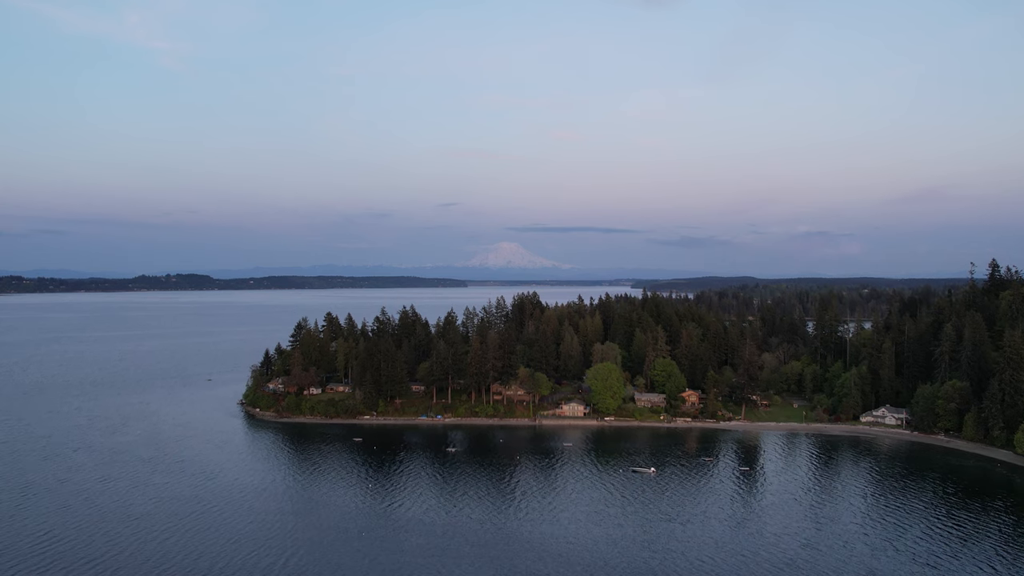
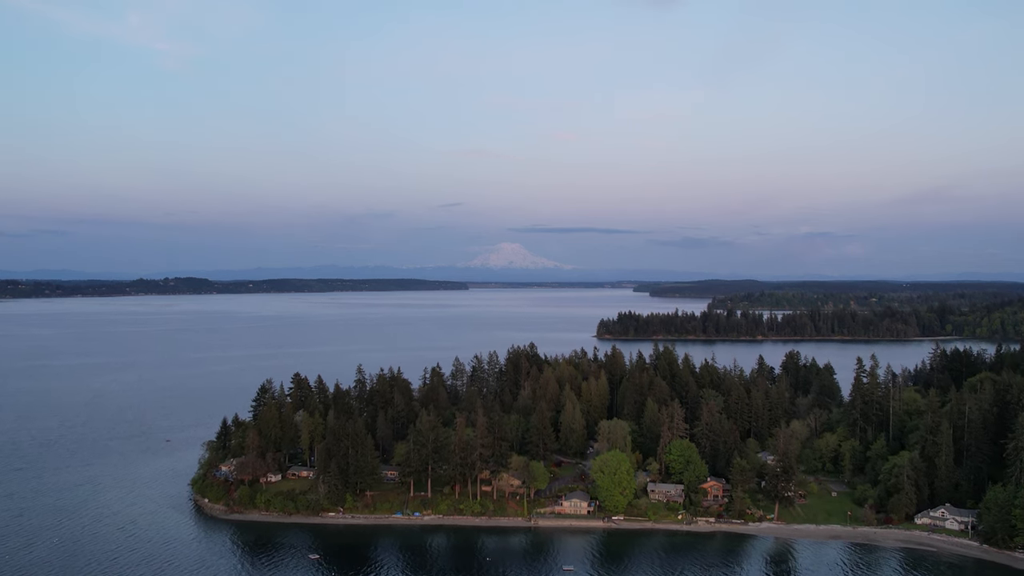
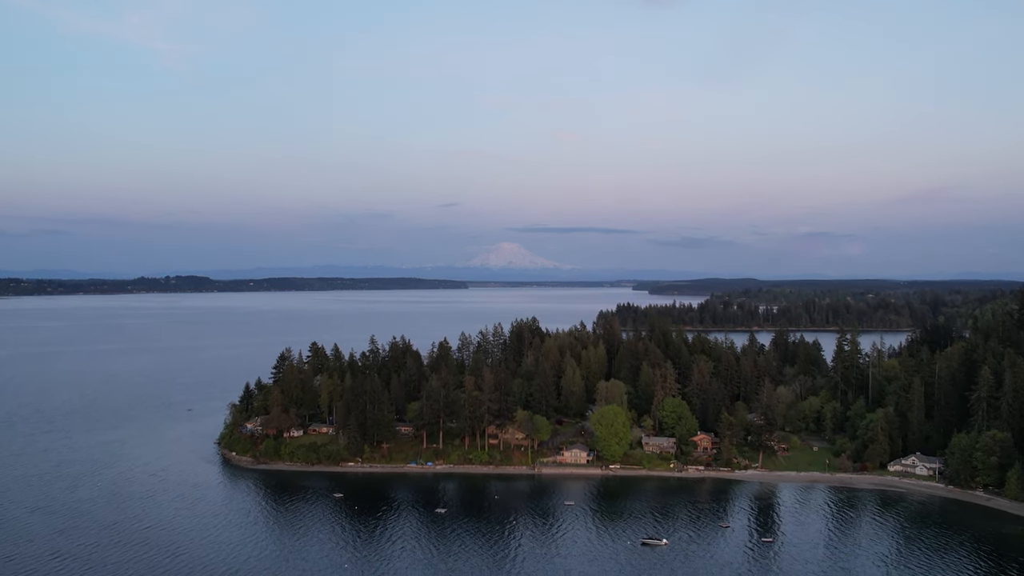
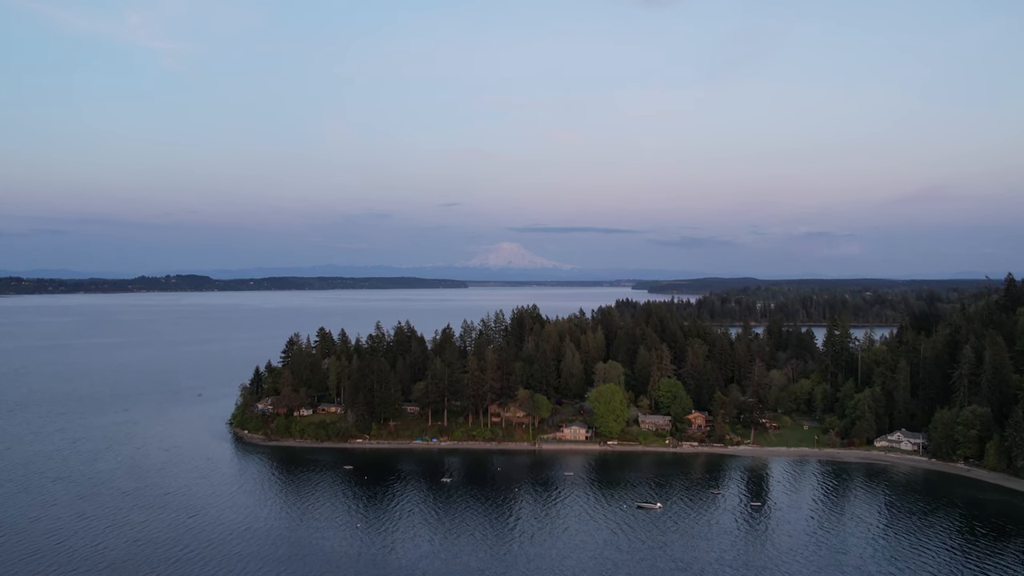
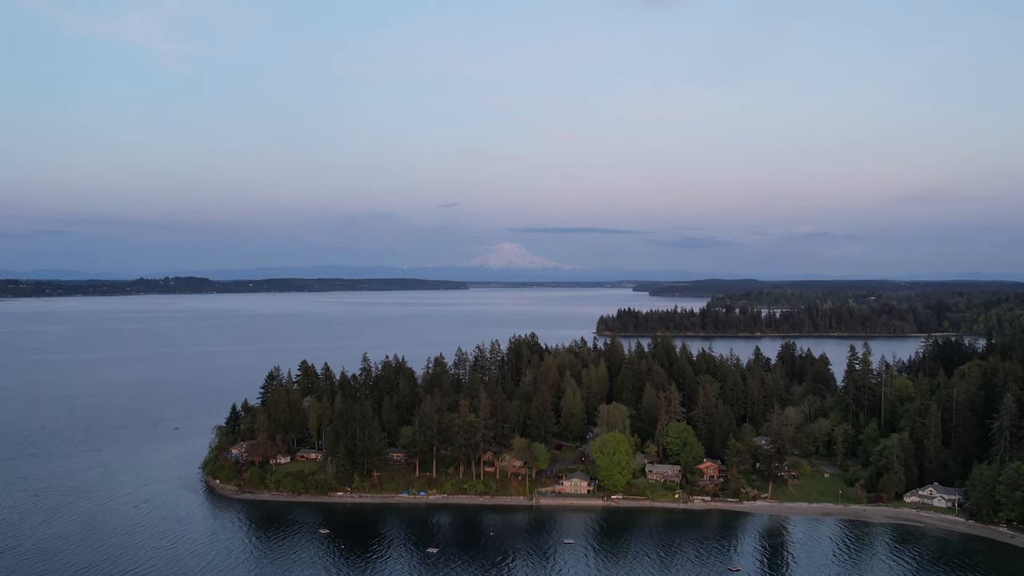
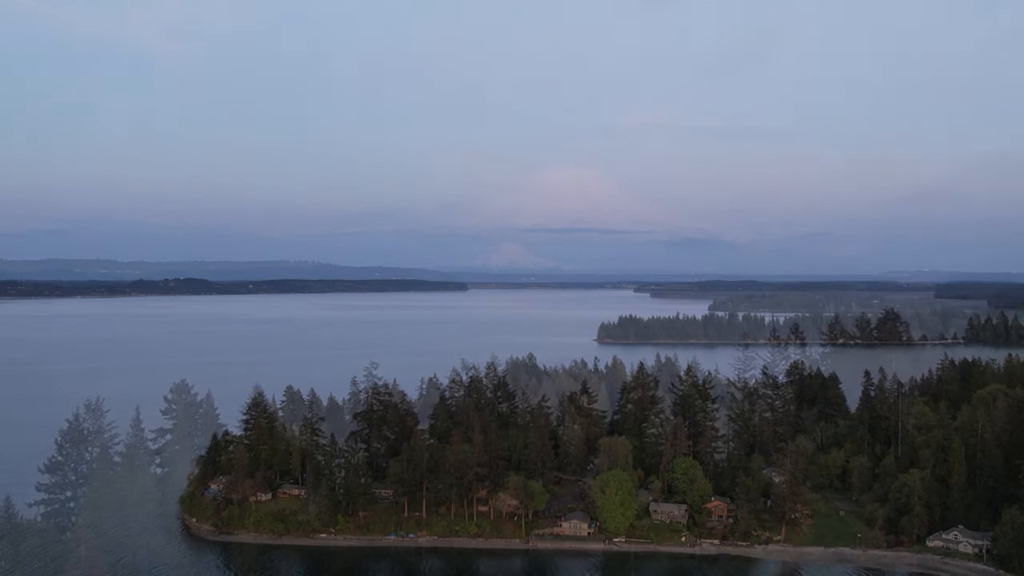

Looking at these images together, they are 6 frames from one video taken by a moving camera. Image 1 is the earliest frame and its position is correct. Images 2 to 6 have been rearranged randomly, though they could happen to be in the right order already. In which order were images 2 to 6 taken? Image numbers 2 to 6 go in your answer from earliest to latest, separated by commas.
4, 3, 5, 2, 6
